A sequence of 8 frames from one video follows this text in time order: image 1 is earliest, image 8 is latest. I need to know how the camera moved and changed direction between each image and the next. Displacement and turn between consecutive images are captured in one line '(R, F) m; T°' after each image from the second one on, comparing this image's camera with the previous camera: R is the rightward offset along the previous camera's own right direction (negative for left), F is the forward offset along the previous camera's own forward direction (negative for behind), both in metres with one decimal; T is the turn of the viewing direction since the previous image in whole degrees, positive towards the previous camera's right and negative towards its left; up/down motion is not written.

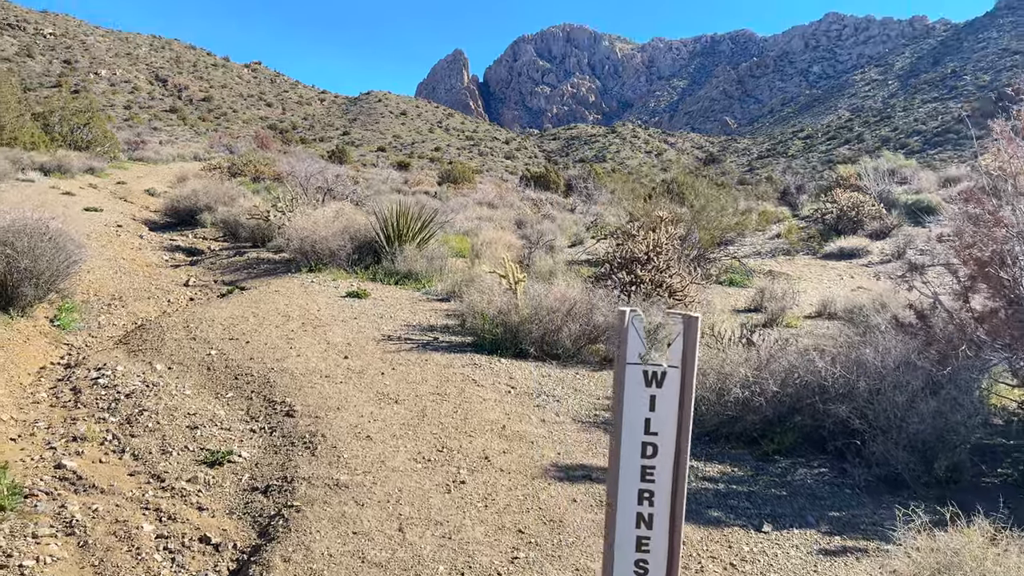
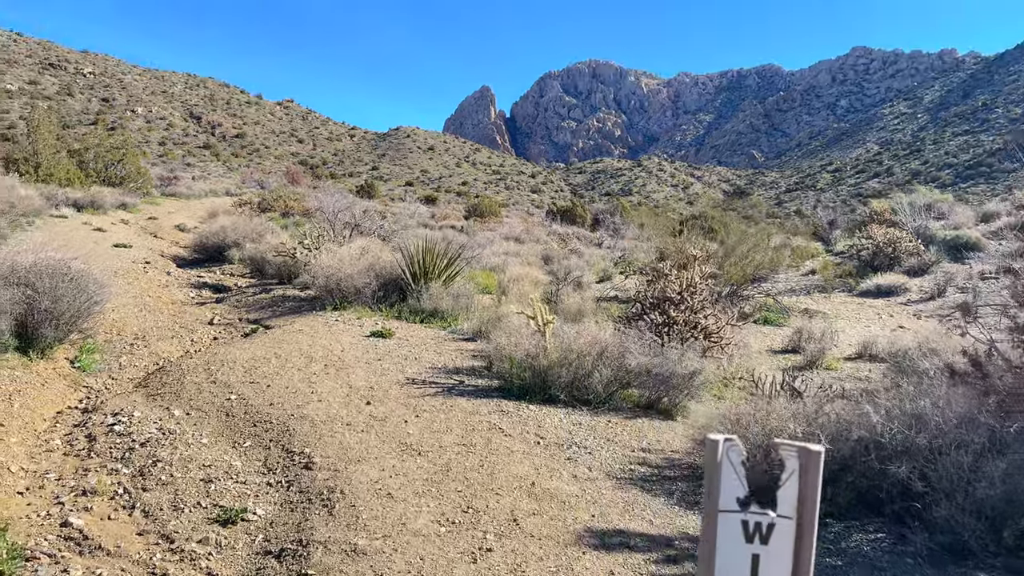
(0.0, +0.2) m; -2°
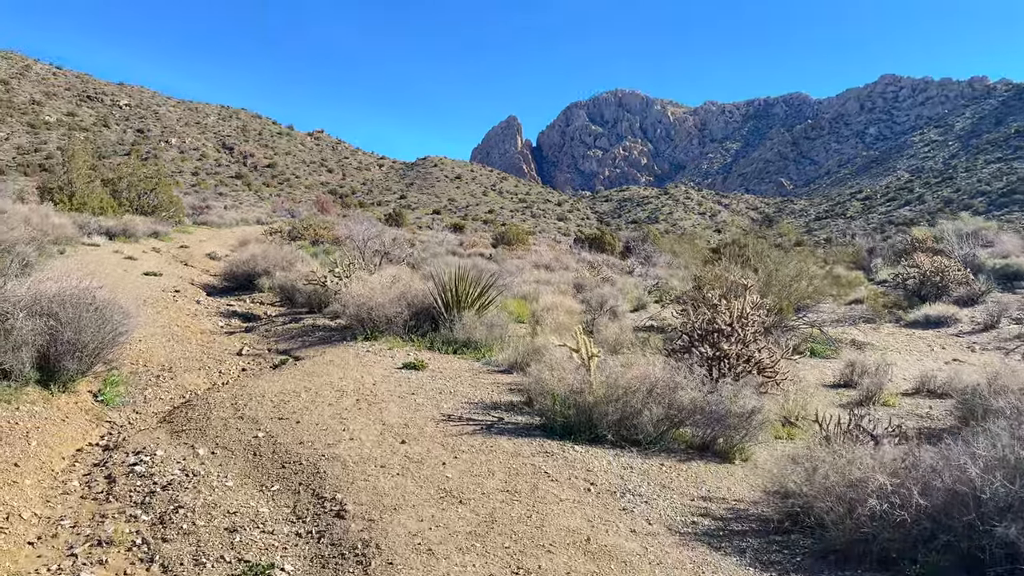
(-0.1, +0.3) m; -2°
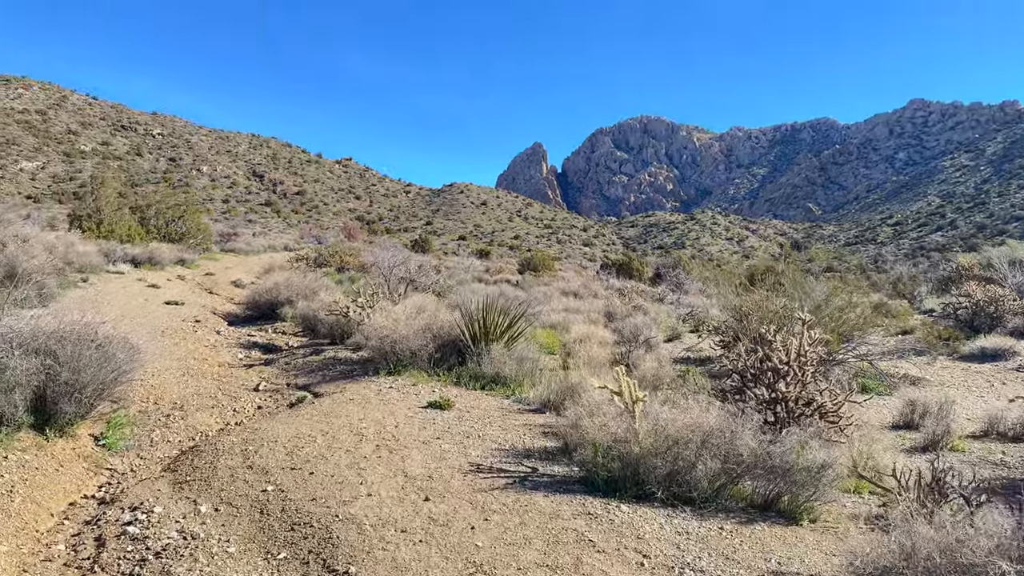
(-0.1, +0.4) m; -2°
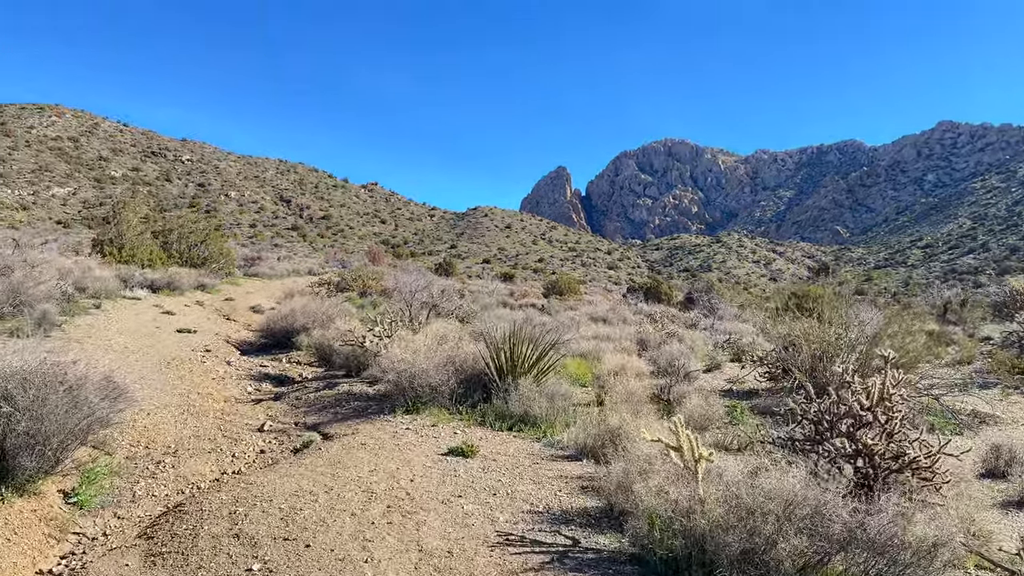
(0.0, +0.6) m; -2°
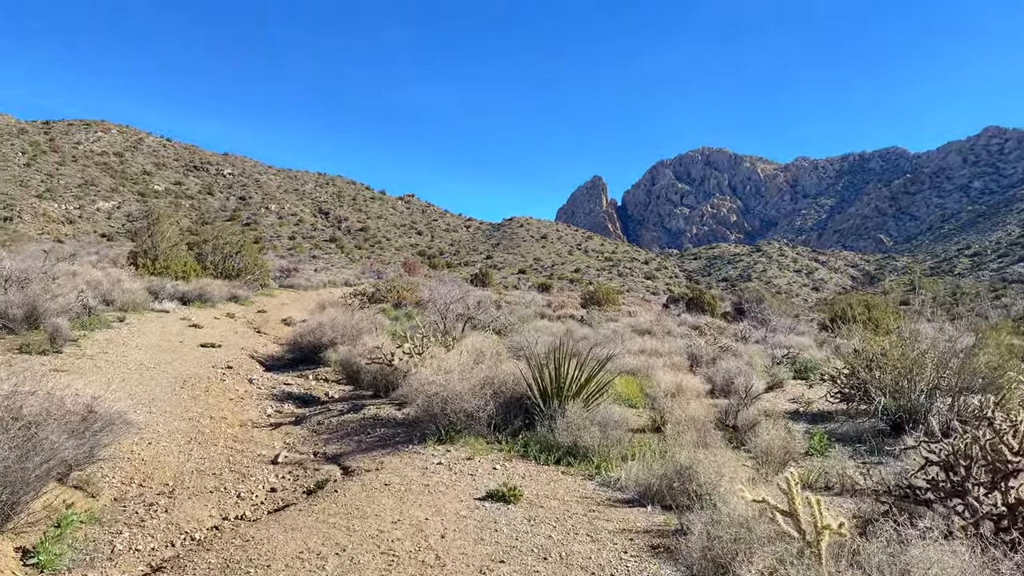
(-0.1, +0.8) m; -3°
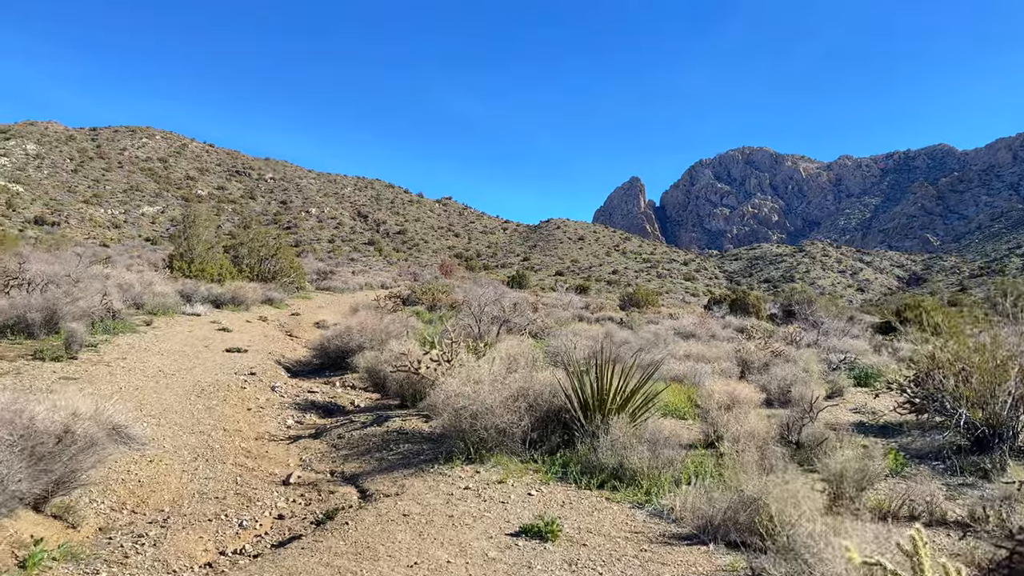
(0.0, +0.6) m; -3°
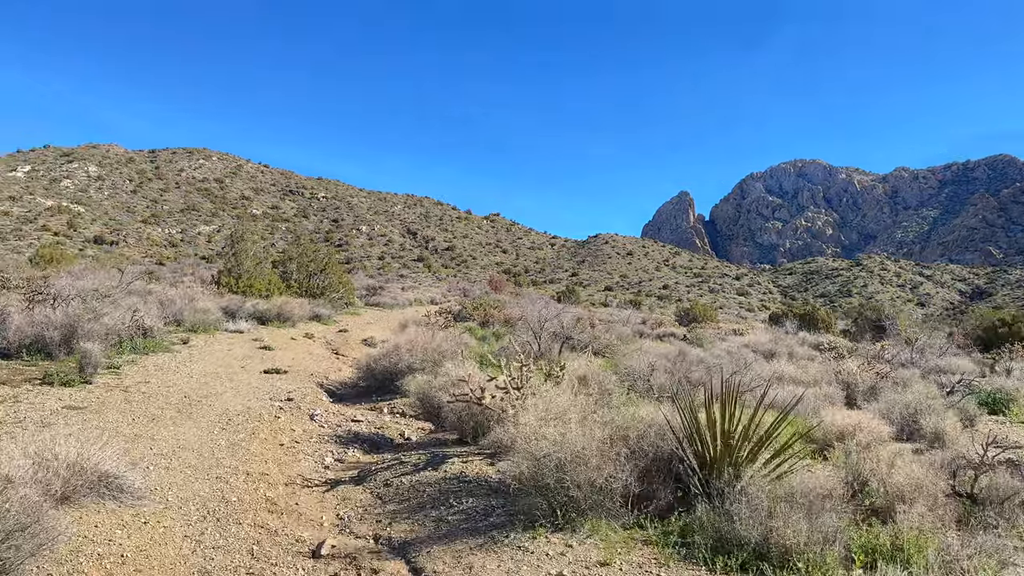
(-0.2, +1.2) m; -3°
